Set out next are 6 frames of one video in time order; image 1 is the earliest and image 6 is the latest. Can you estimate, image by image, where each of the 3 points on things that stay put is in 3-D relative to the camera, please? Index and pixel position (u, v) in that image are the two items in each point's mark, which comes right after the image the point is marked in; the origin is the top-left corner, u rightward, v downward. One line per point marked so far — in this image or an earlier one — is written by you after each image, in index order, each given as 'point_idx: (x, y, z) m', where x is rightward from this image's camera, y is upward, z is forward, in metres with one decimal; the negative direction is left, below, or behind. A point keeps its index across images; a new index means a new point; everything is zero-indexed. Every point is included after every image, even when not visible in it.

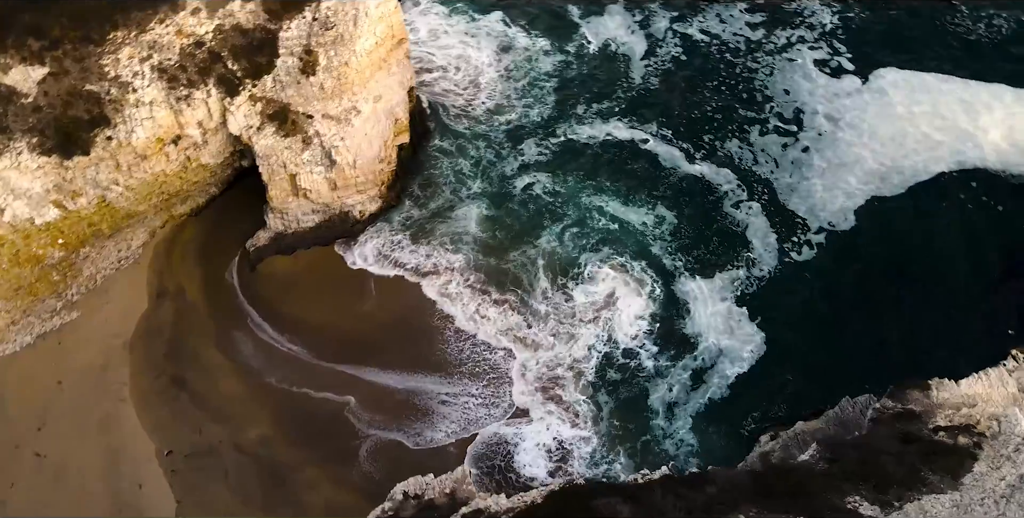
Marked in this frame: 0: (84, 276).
0: (-10.8, -0.4, +19.9) m
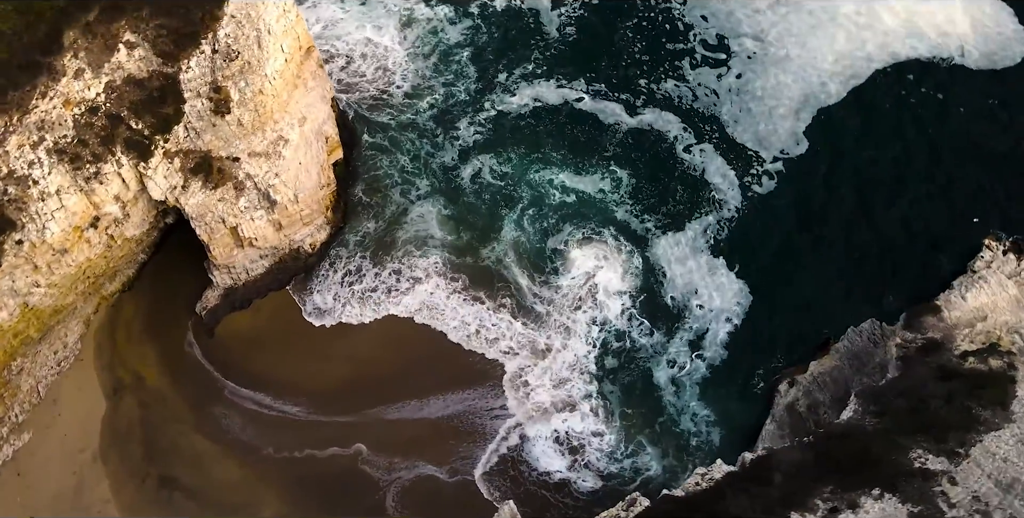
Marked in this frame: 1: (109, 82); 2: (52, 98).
0: (-10.9, -2.9, +17.6) m
1: (-8.6, +3.8, +16.9) m
2: (-9.4, +3.3, +16.0) m
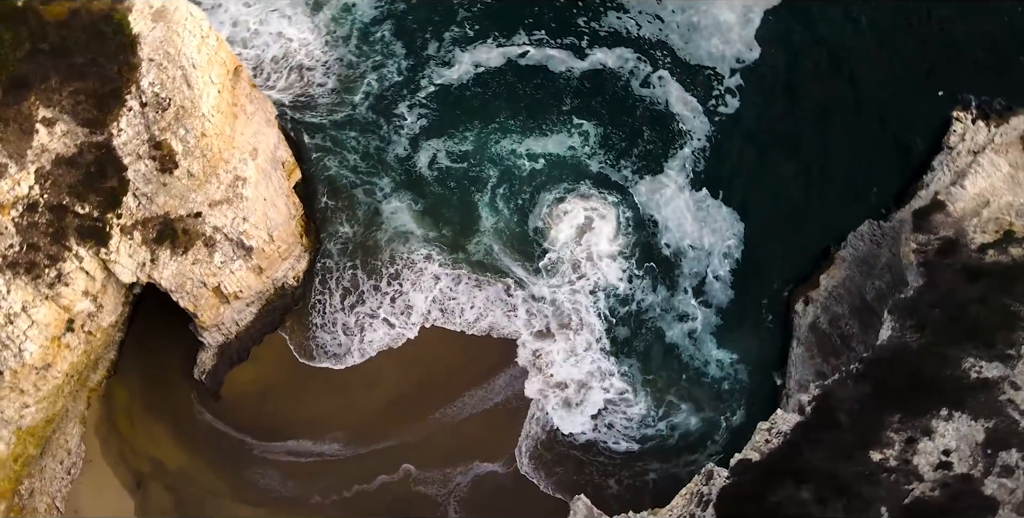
0: (-9.8, -5.3, +16.4) m
1: (-9.1, +1.7, +15.1) m
2: (-9.5, +1.0, +14.2) m
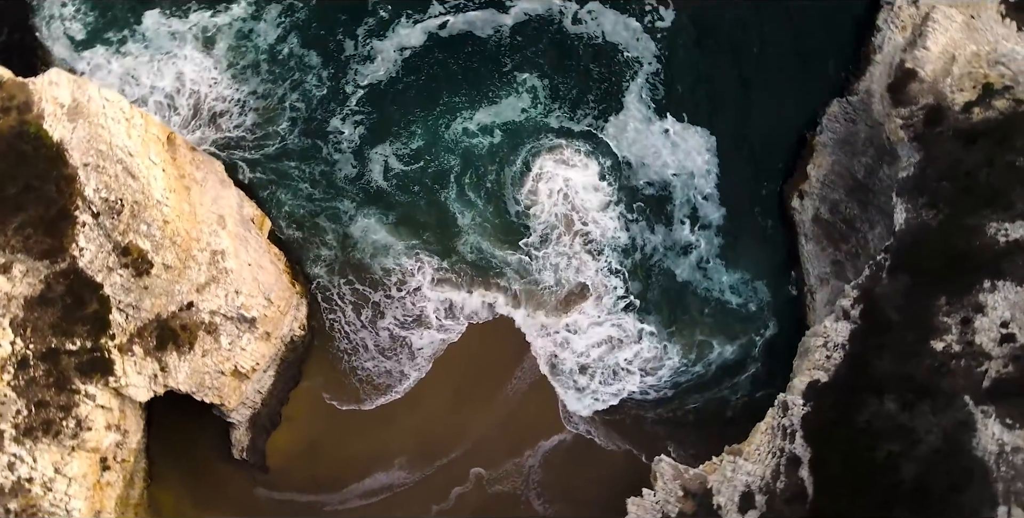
0: (-7.5, -7.8, +15.8) m
1: (-8.7, -1.1, +13.7) m
2: (-8.9, -2.0, +12.9) m
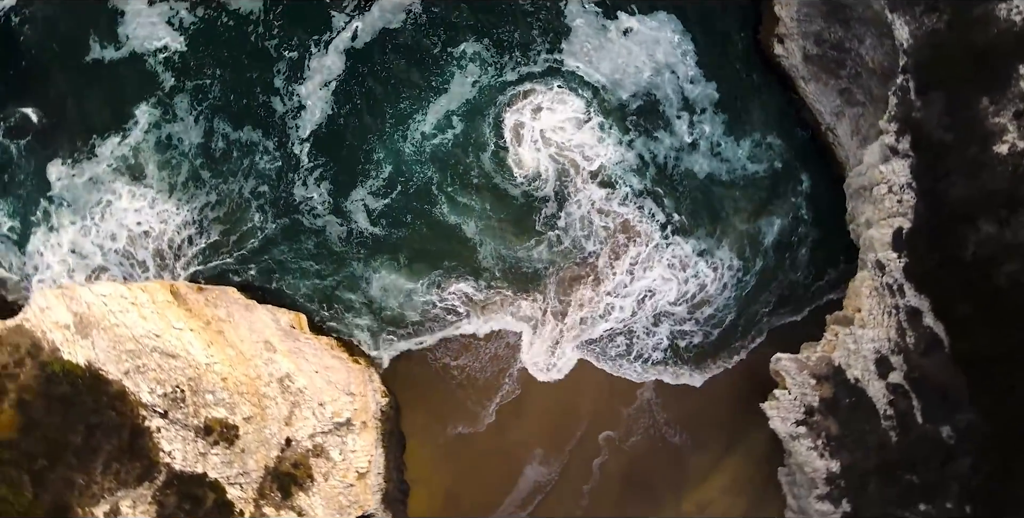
0: (-2.3, -10.0, +16.3) m
1: (-6.1, -4.9, +13.1) m
2: (-5.7, -5.9, +12.4) m
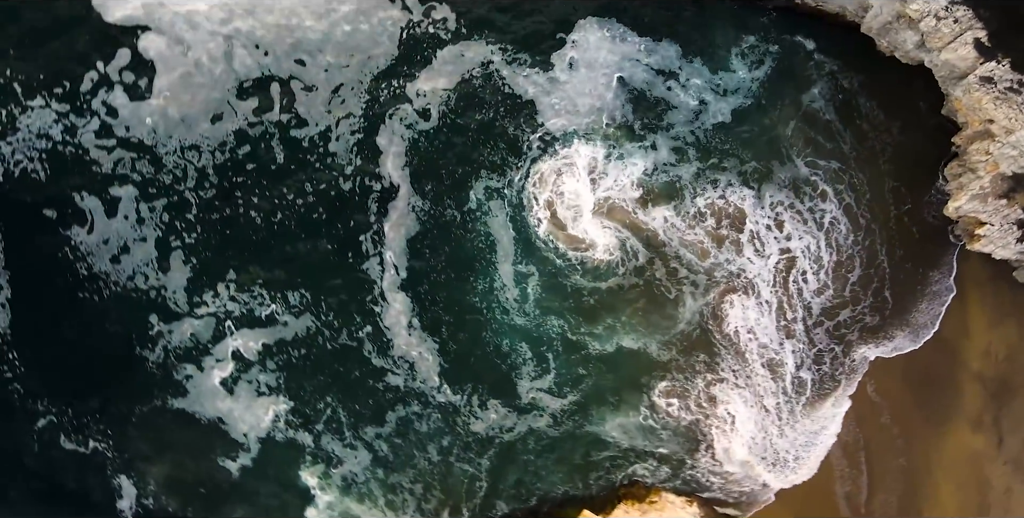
0: (+9.4, -10.0, +16.9) m
1: (+3.2, -9.3, +13.3) m
2: (+4.2, -9.7, +12.7) m
